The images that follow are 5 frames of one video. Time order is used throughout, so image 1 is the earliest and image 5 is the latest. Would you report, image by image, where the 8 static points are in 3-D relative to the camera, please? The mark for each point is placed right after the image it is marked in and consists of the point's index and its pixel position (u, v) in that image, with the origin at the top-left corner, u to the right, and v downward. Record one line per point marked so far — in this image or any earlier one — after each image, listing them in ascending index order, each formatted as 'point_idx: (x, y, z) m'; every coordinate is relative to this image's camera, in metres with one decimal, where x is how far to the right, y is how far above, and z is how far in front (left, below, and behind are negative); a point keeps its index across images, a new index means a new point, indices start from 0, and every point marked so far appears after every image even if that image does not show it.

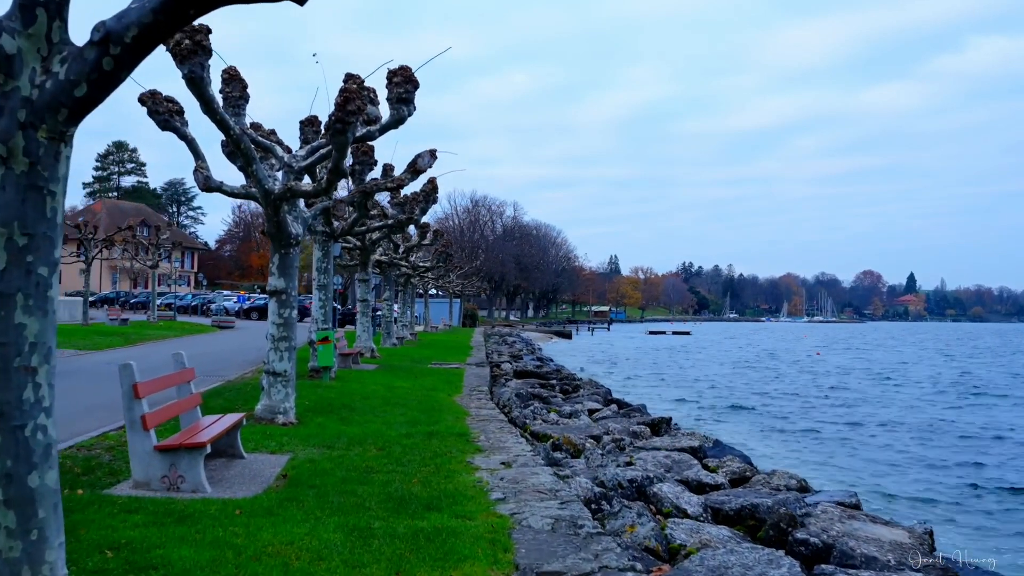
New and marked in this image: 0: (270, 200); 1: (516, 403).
0: (-3.3, +1.2, +11.9) m
1: (+0.1, -2.3, +17.8) m
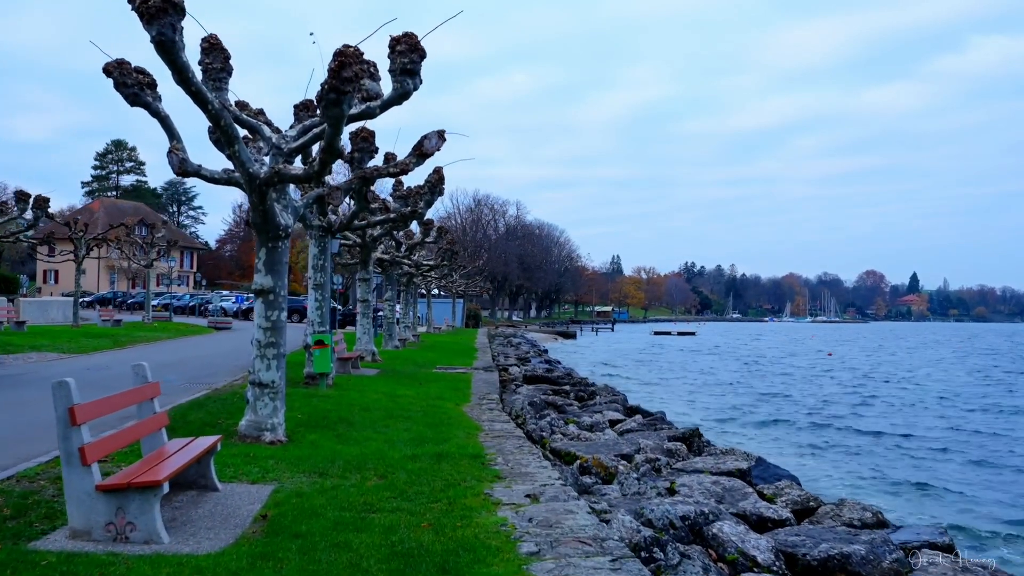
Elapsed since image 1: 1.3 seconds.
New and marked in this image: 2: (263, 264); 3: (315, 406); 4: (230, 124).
0: (-3.1, +1.2, +10.4) m
1: (+0.3, -2.3, +16.2) m
2: (-3.1, +0.3, +11.0) m
3: (-3.1, -1.9, +13.9) m
4: (-3.3, +1.9, +10.3) m
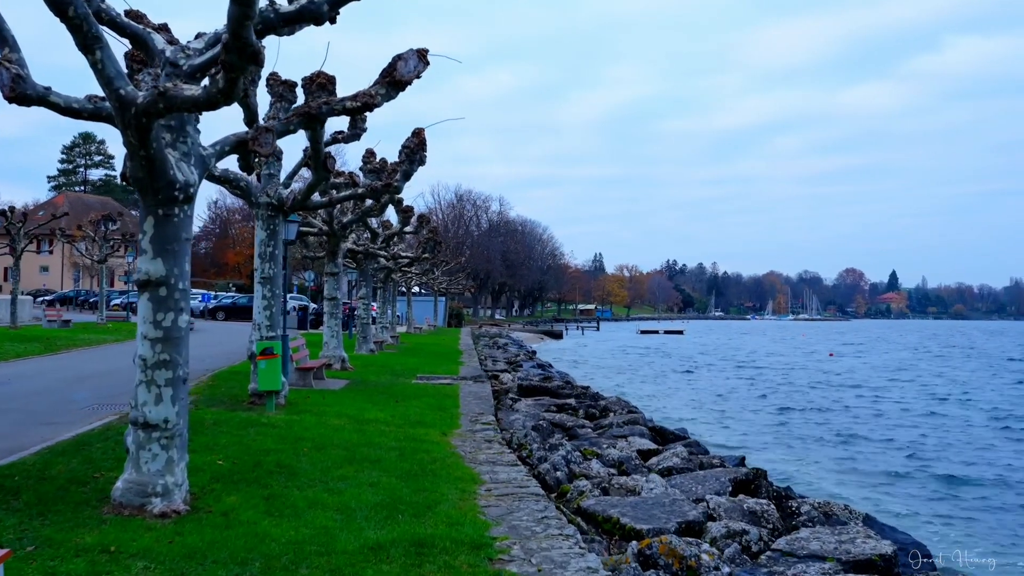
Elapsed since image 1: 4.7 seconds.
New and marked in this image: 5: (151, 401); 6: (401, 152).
0: (-2.9, +1.3, +6.6) m
1: (+0.3, -2.2, +12.6) m
2: (-3.0, +0.4, +7.2) m
3: (-3.1, -1.8, +10.2) m
4: (-3.2, +2.0, +6.6) m
5: (-3.0, -0.9, +7.2) m
6: (-1.8, +2.2, +14.1) m
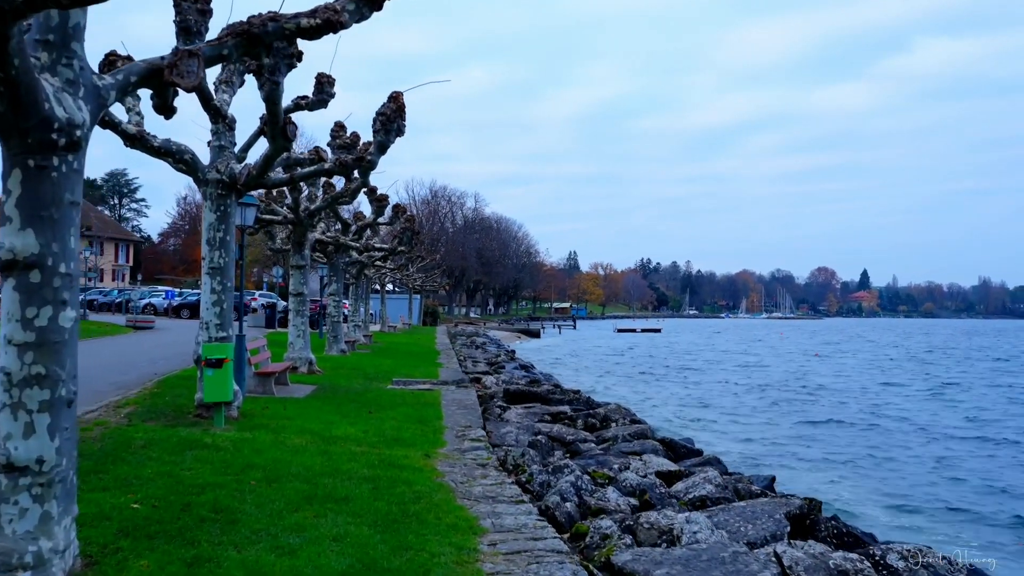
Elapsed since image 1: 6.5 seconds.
0: (-2.8, +1.4, +4.5) m
1: (+0.3, -2.1, +10.5) m
2: (-2.9, +0.5, +5.1) m
3: (-3.0, -1.7, +8.0) m
4: (-3.0, +2.1, +4.4) m
5: (-2.9, -0.8, +5.1) m
6: (-1.9, +2.3, +12.0) m
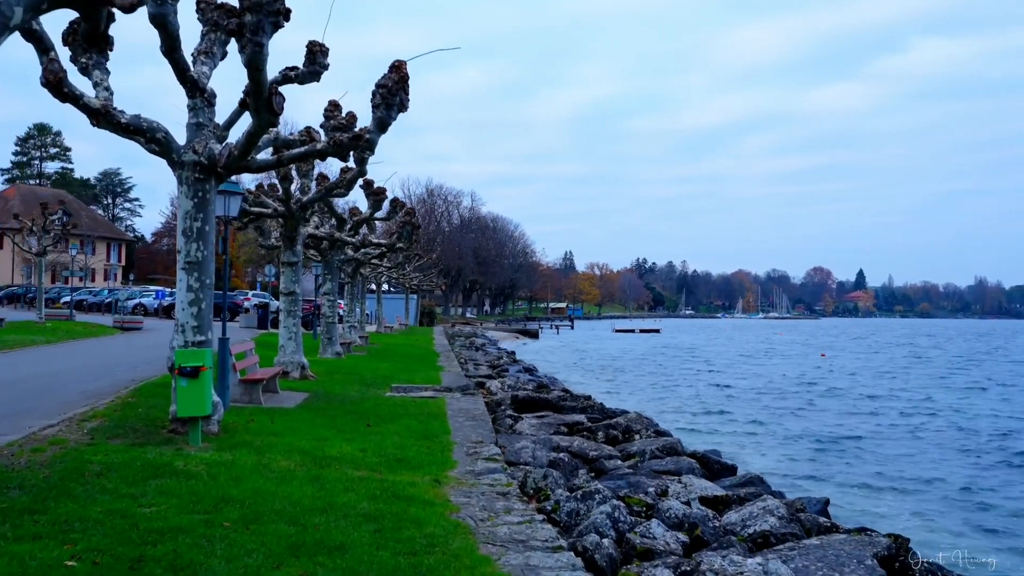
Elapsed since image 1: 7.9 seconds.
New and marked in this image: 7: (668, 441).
0: (-2.5, +1.4, +3.0) m
1: (+0.5, -2.1, +9.1) m
2: (-2.6, +0.5, +3.6) m
3: (-2.8, -1.7, +6.5) m
4: (-2.8, +2.1, +2.9) m
5: (-2.6, -0.8, +3.6) m
6: (-1.7, +2.3, +10.5) m
7: (+2.4, -2.3, +13.5) m
